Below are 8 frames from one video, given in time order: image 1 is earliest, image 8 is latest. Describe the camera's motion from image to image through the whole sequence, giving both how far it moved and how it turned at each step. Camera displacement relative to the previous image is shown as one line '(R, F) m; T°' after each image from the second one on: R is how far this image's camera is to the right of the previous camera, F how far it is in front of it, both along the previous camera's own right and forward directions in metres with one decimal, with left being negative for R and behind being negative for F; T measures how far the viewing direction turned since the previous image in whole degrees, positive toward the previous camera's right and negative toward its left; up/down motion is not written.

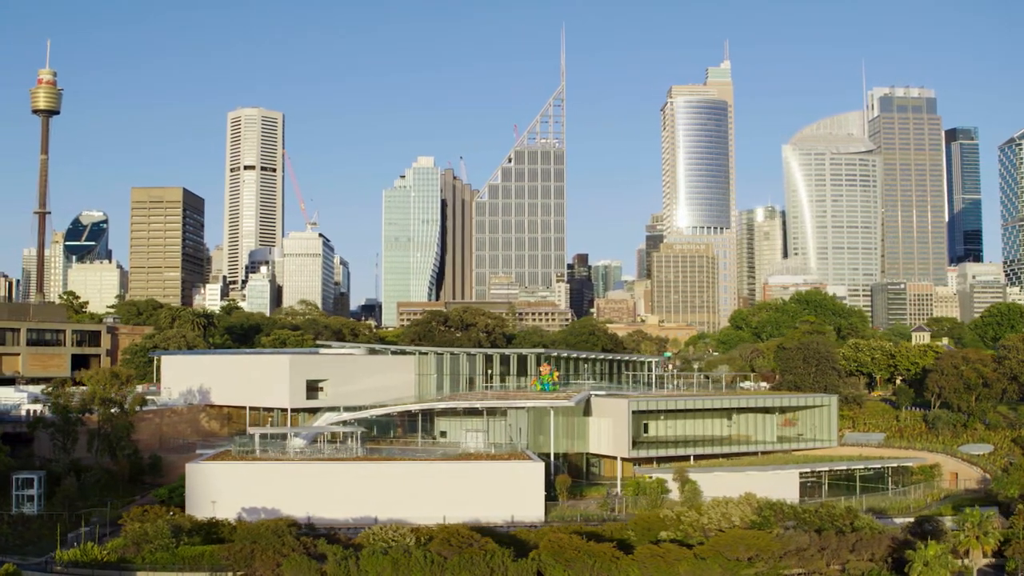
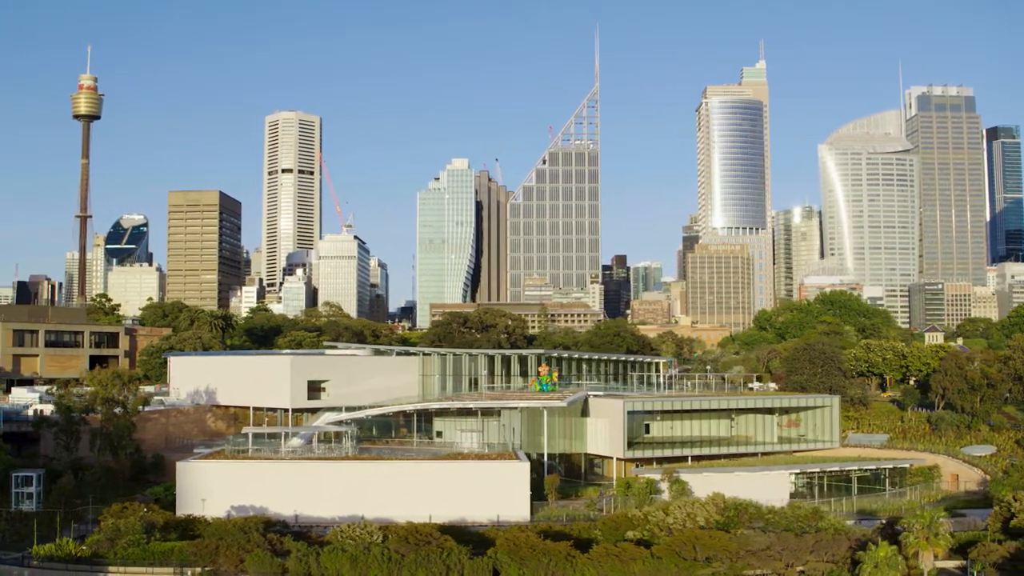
(+2.3, -0.1) m; -2°
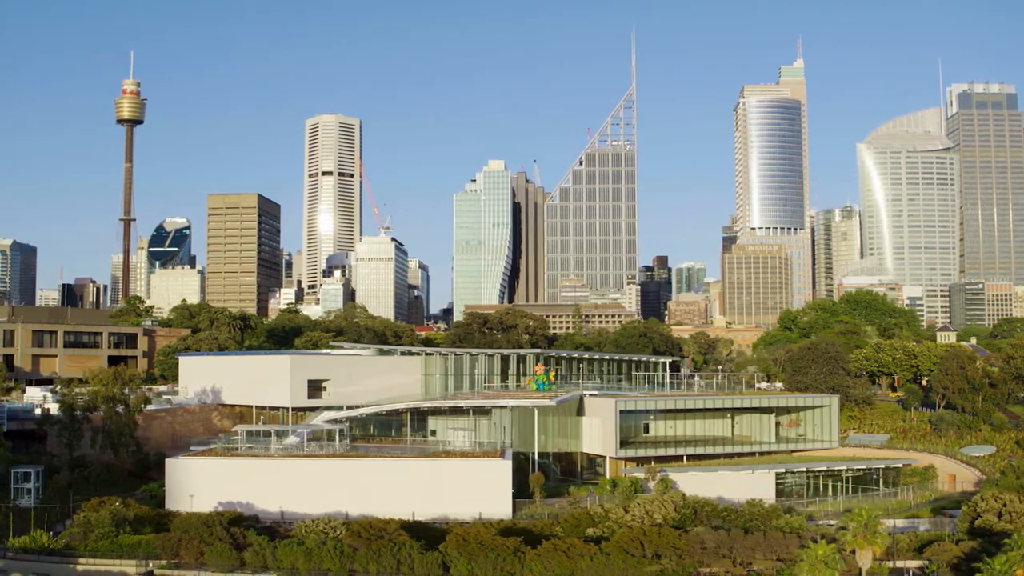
(+2.6, -0.2) m; -2°
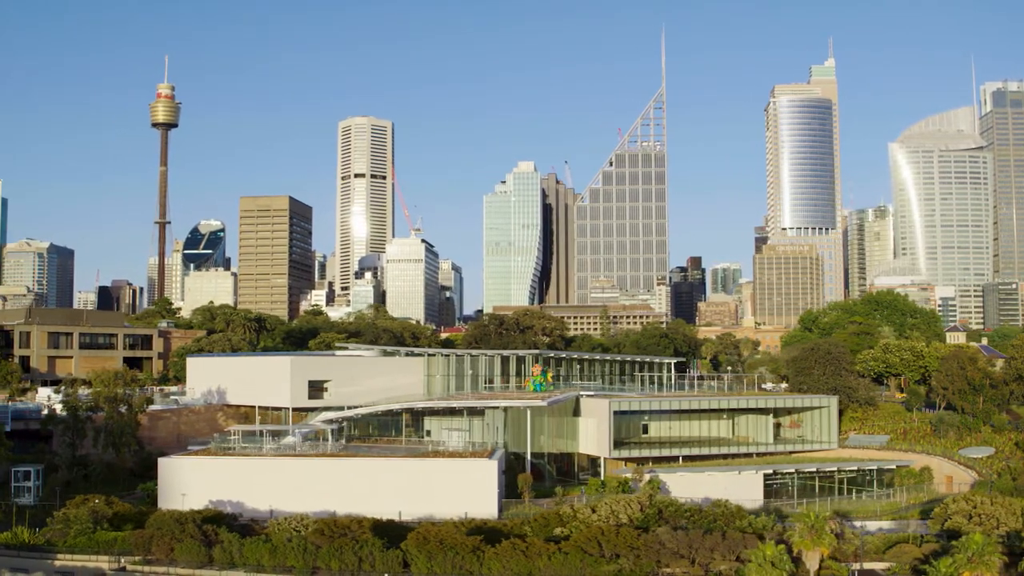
(+2.1, -0.2) m; -2°
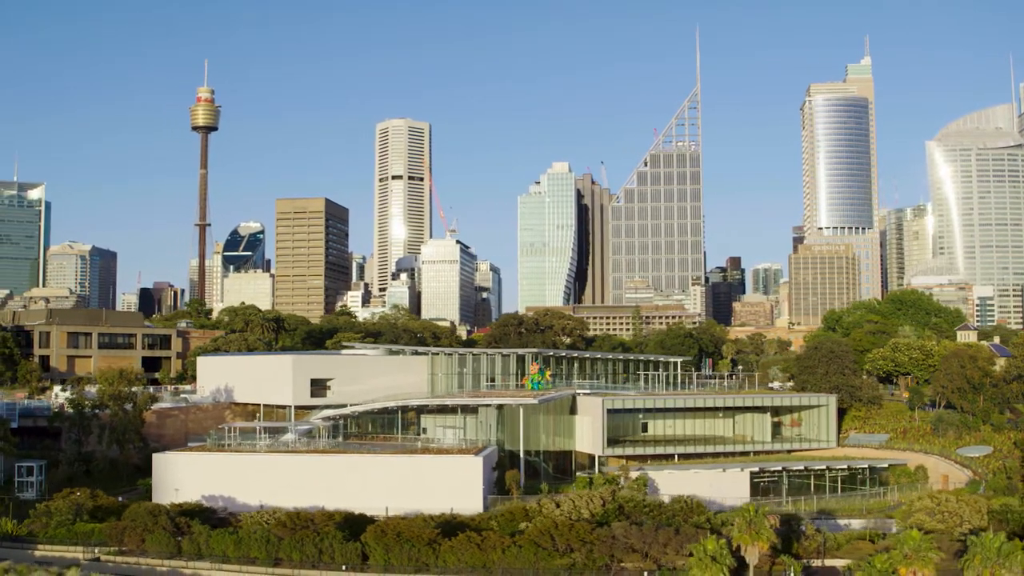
(+2.4, -0.4) m; -2°
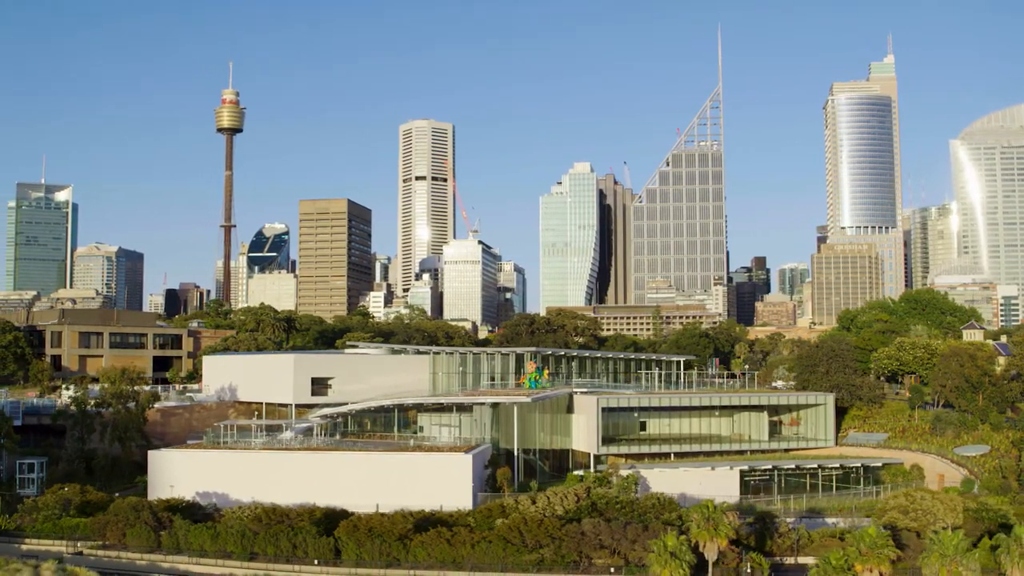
(+1.6, -0.3) m; -1°
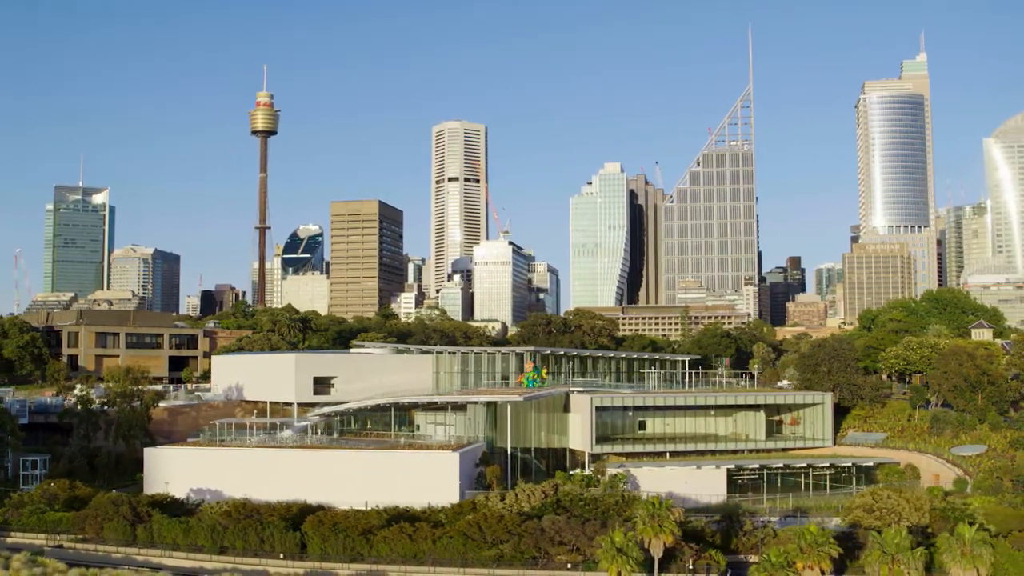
(+2.1, -0.4) m; -2°
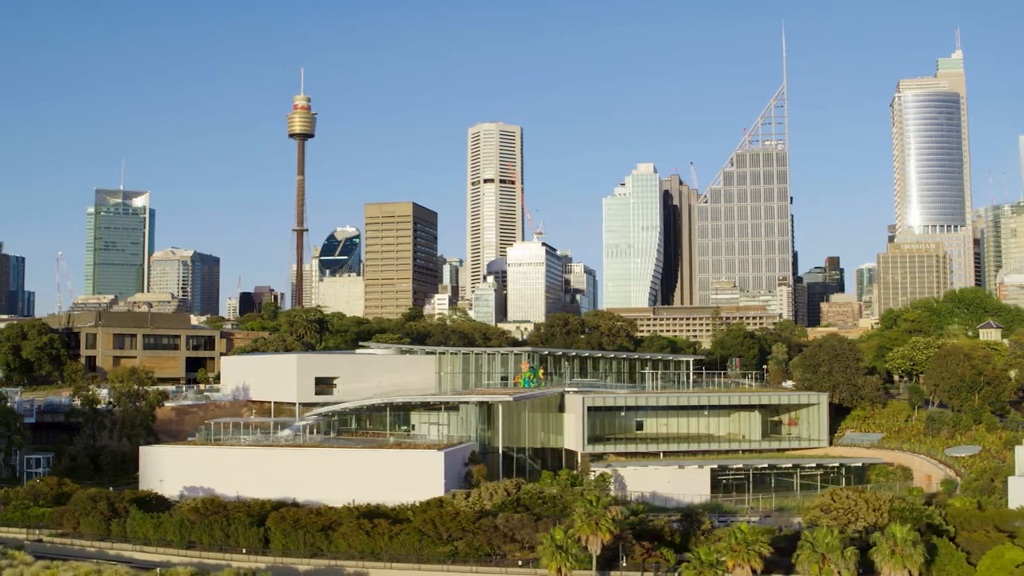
(+2.4, -0.5) m; -2°
